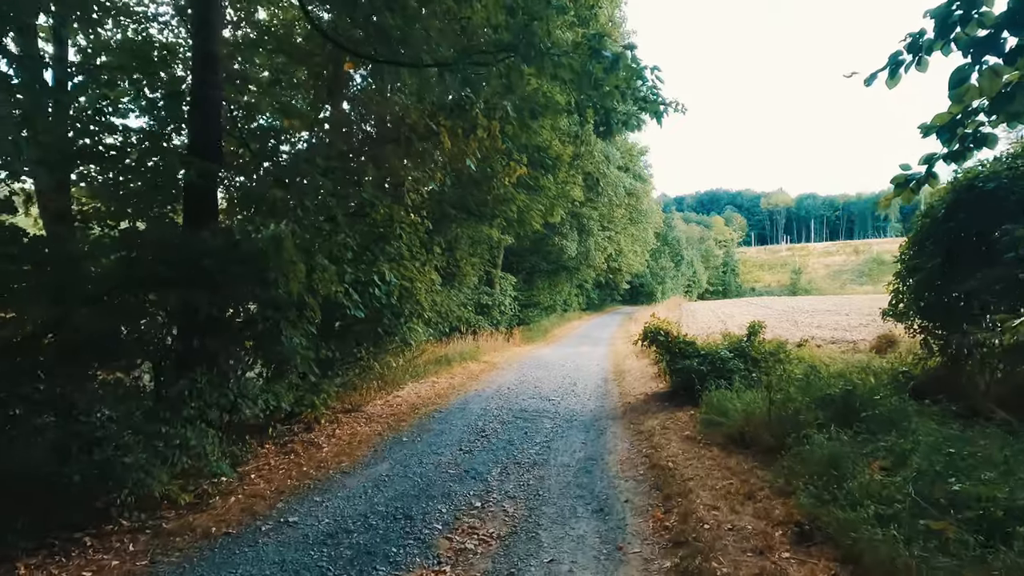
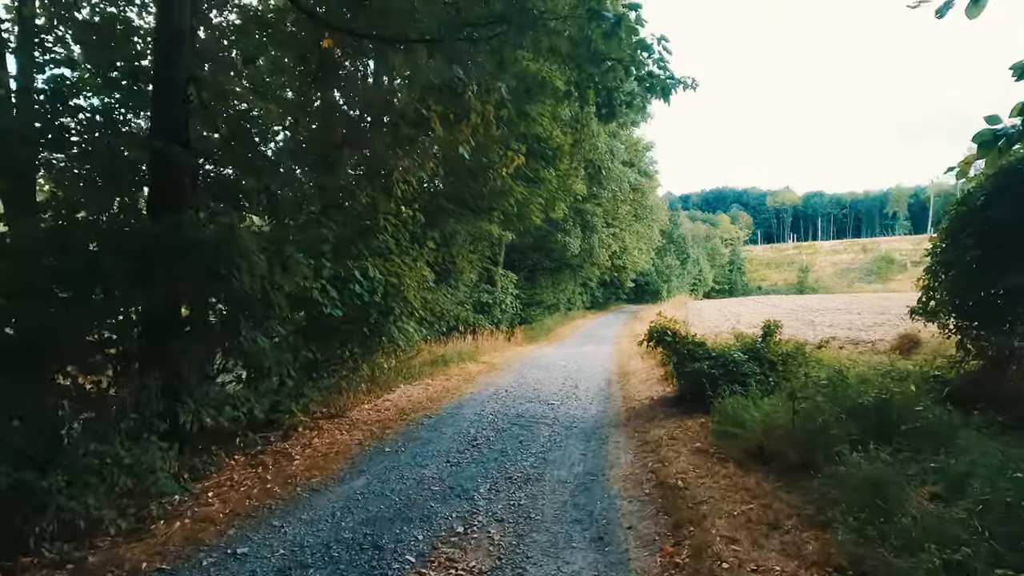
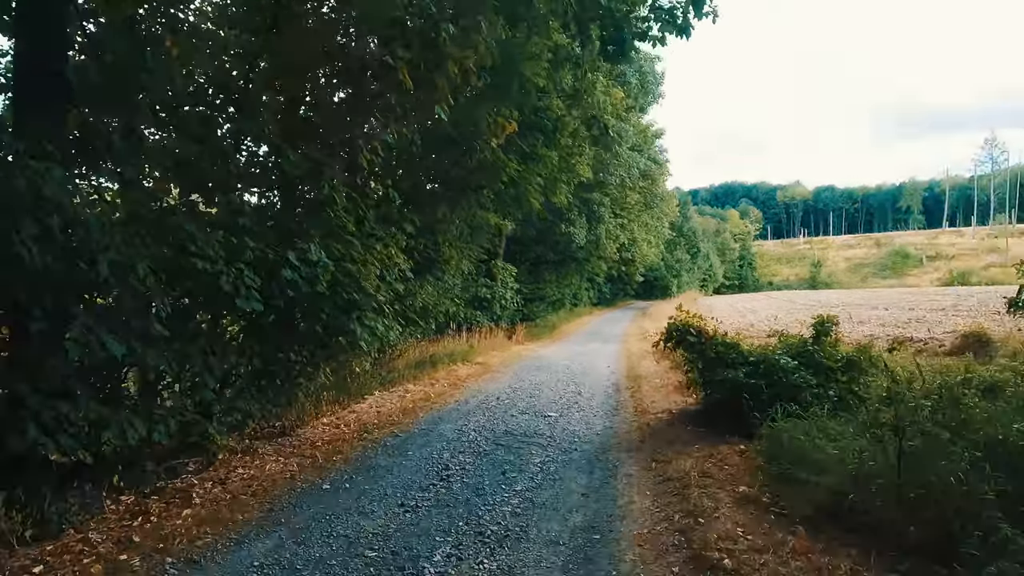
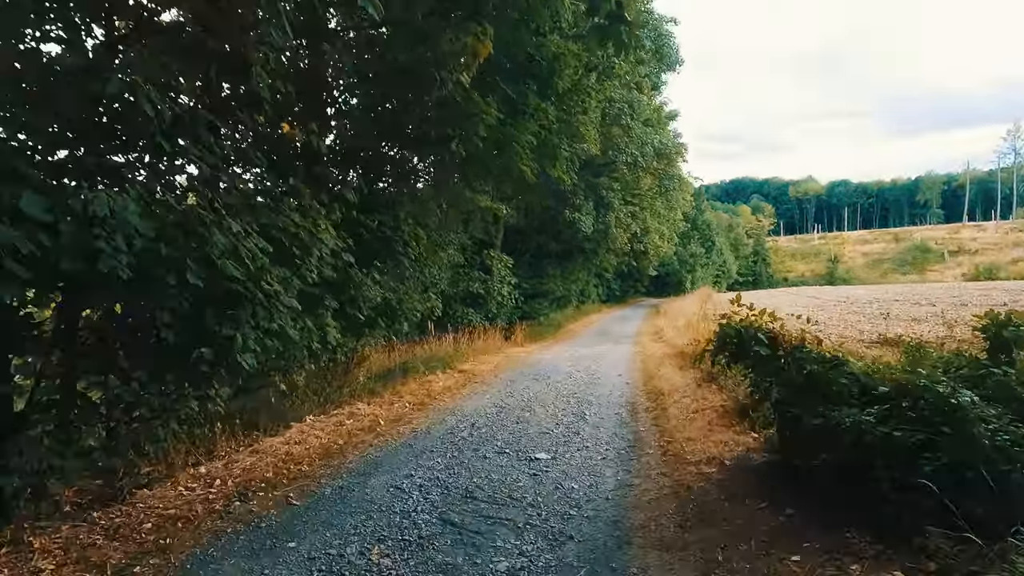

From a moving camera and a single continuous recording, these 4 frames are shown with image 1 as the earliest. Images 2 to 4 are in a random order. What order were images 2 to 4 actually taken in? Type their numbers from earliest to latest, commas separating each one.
2, 3, 4
